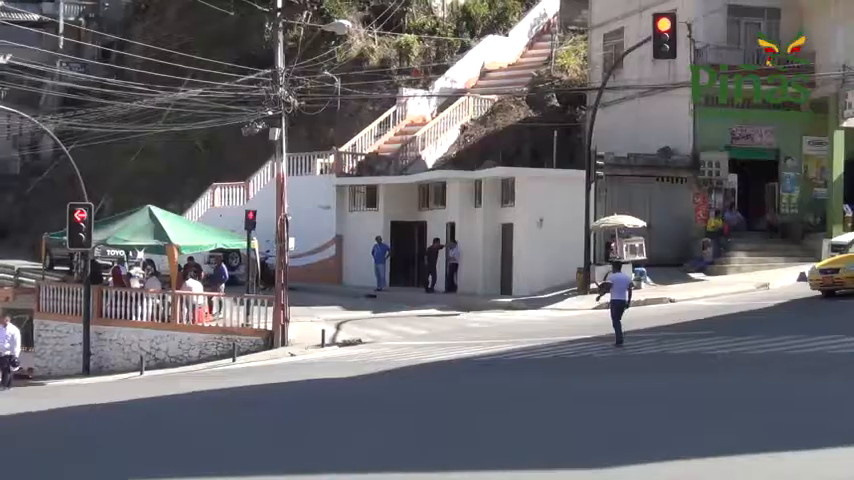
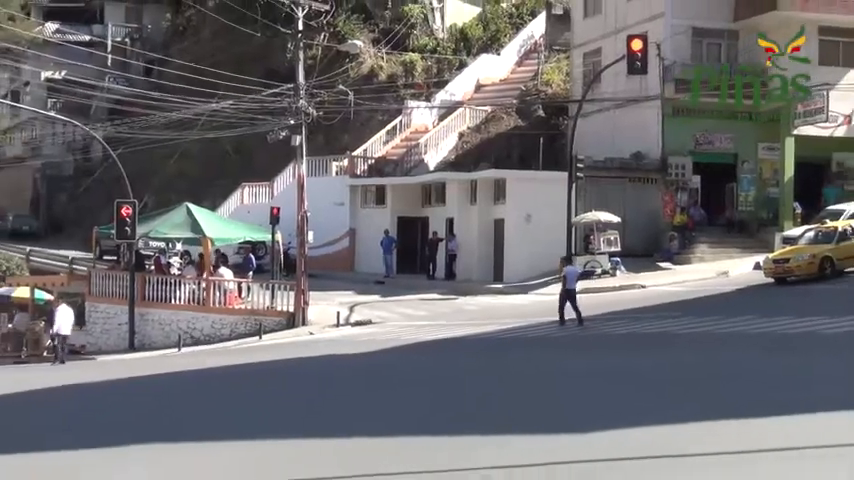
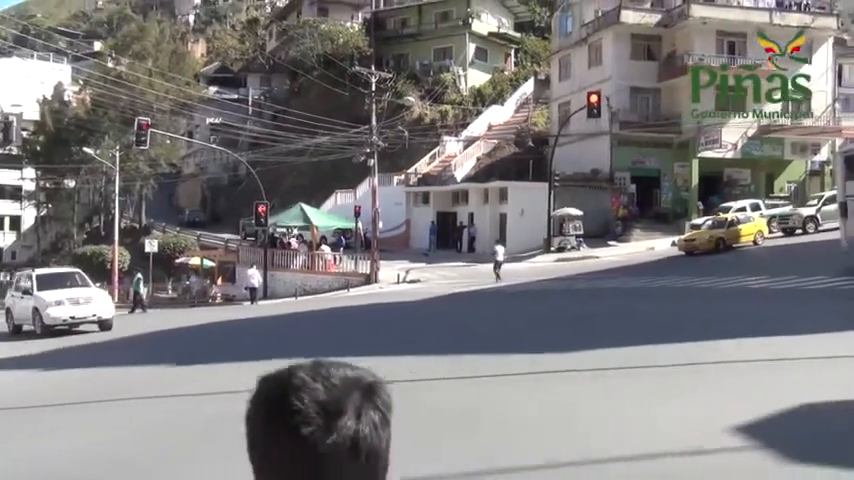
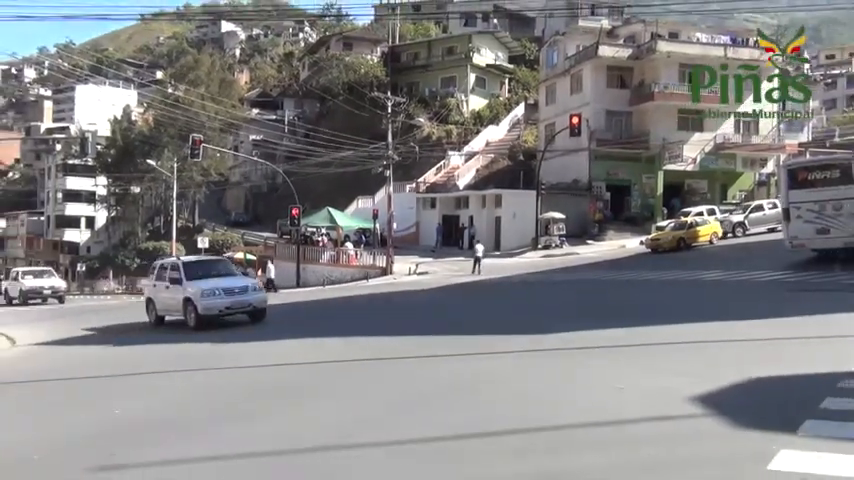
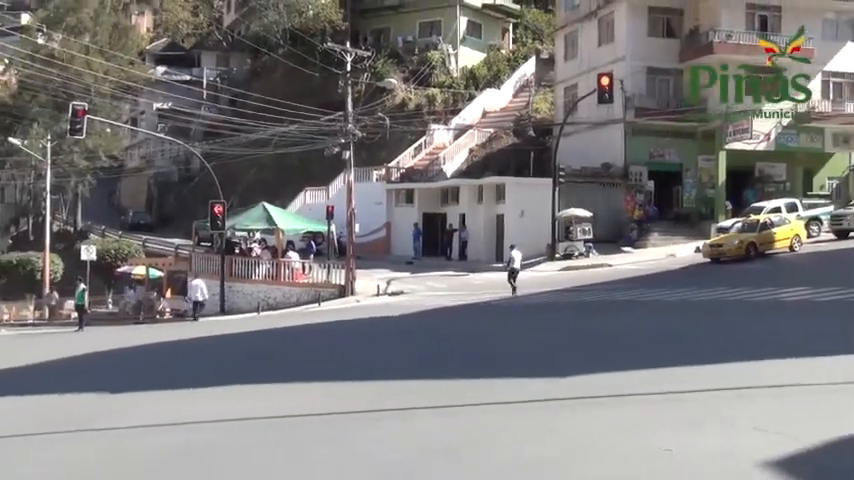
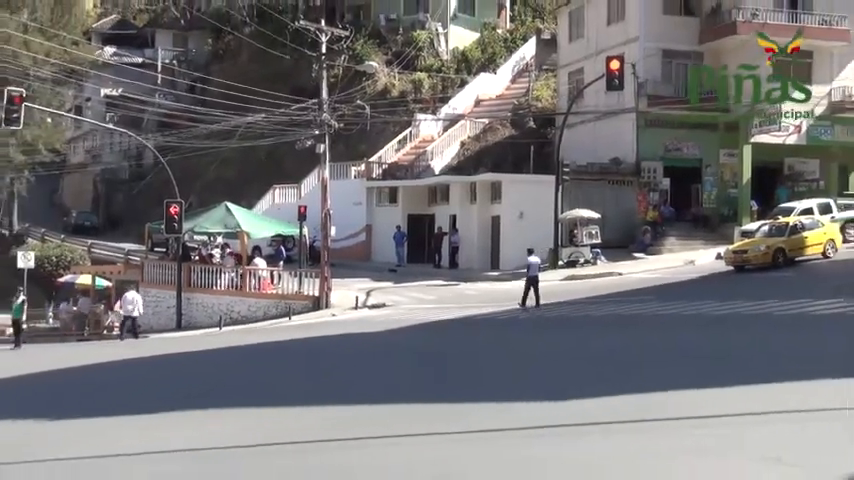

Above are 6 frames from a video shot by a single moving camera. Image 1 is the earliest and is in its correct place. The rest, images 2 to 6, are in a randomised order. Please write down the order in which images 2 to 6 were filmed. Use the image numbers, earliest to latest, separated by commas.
2, 6, 5, 3, 4
